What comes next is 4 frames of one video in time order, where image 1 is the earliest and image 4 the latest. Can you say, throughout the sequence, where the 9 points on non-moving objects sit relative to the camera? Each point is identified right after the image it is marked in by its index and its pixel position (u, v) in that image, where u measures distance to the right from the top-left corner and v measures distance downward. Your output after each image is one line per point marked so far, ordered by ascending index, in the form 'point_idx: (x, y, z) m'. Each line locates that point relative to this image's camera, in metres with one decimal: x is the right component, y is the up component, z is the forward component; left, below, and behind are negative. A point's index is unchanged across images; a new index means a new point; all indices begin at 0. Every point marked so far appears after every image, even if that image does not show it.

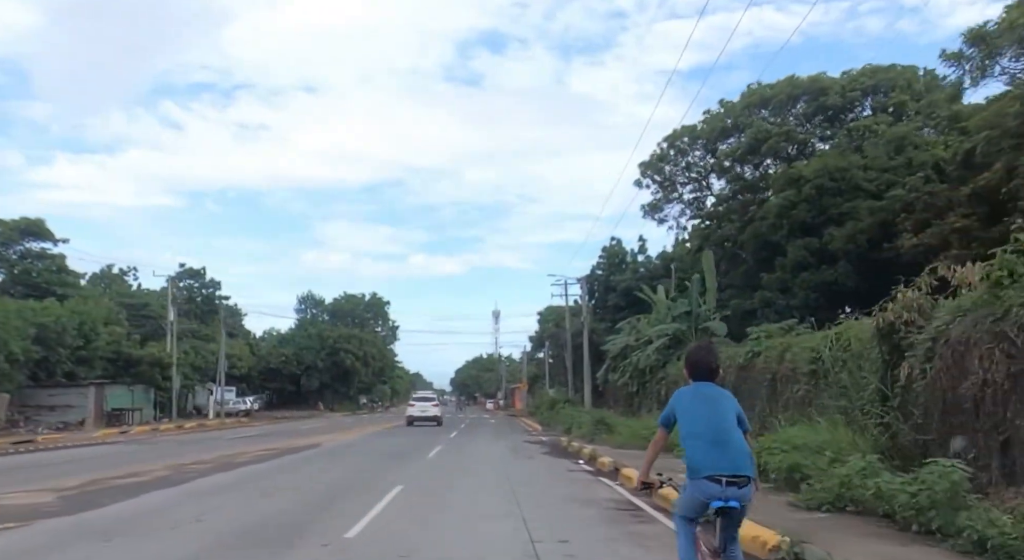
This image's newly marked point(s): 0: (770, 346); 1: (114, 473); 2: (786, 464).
0: (+5.3, -1.3, +17.3) m
1: (-6.3, -3.1, +13.6) m
2: (+3.1, -2.1, +9.5) m
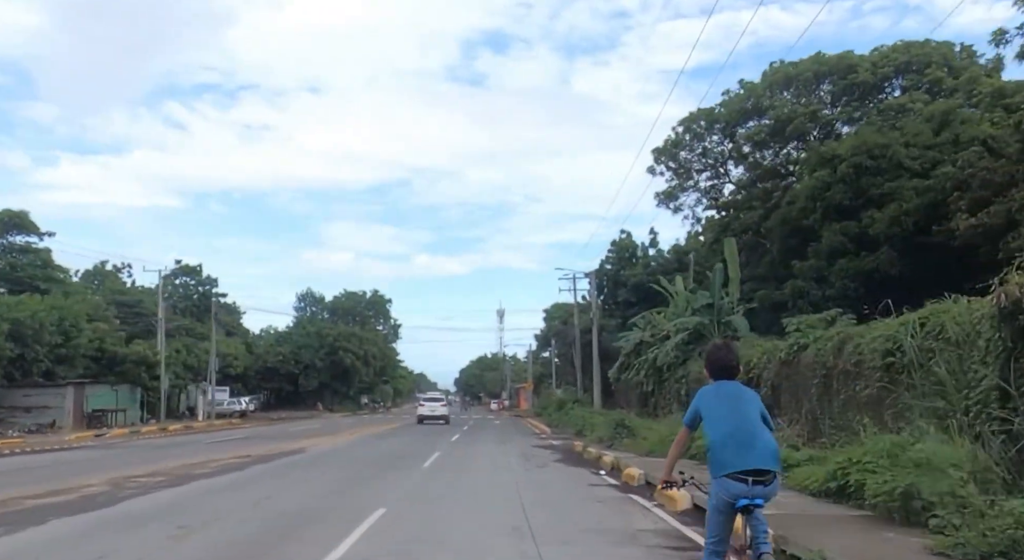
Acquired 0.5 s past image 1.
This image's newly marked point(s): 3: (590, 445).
0: (+5.5, -1.0, +14.9) m
1: (-6.2, -2.8, +11.2) m
2: (+3.2, -1.7, +7.1) m
3: (+1.8, -3.8, +19.8) m
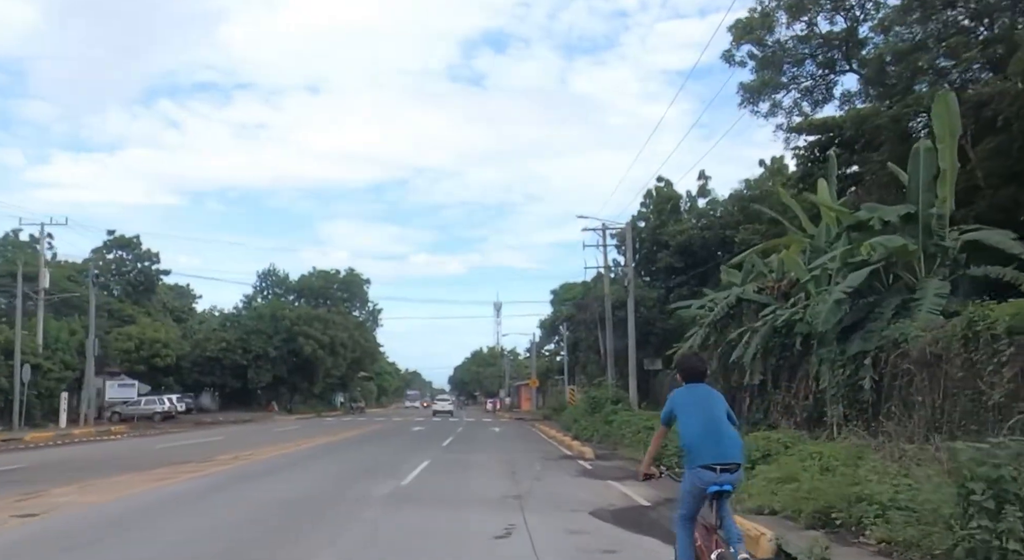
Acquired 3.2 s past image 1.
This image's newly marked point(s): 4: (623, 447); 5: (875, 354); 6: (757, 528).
0: (+5.8, +0.9, +1.4) m
1: (-5.8, -0.8, -2.3) m
2: (+3.6, +0.2, -6.5) m
3: (+2.1, -1.9, +6.2) m
4: (+2.5, -3.9, +19.7) m
5: (+5.9, -1.2, +13.8) m
6: (+2.0, -2.0, +6.7) m
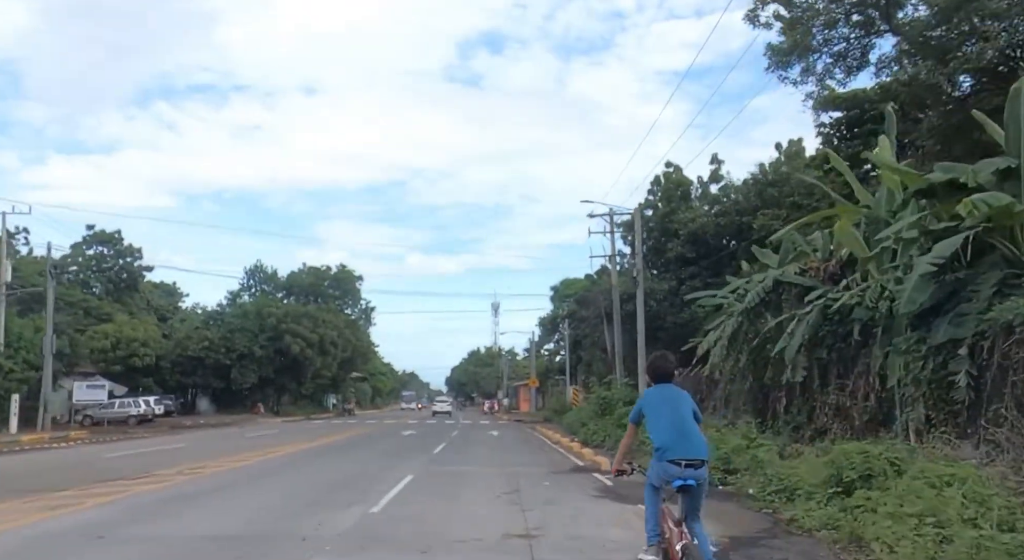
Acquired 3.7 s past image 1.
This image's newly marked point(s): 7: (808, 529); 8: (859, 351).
0: (+5.9, +1.3, -1.5) m
1: (-5.8, -0.5, -5.2) m
2: (+3.6, +0.6, -9.3) m
3: (+2.2, -1.5, +3.4) m
4: (+2.6, -3.5, +16.8) m
5: (+6.0, -0.8, +11.0) m
6: (+2.1, -1.6, +3.8) m
7: (+2.6, -2.0, +7.1) m
8: (+6.1, -1.2, +14.8) m
